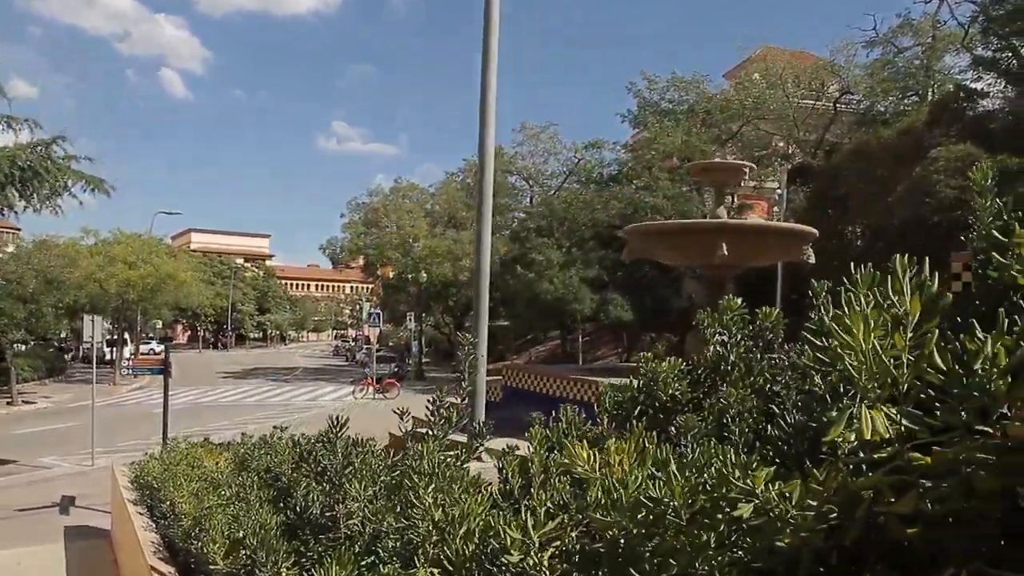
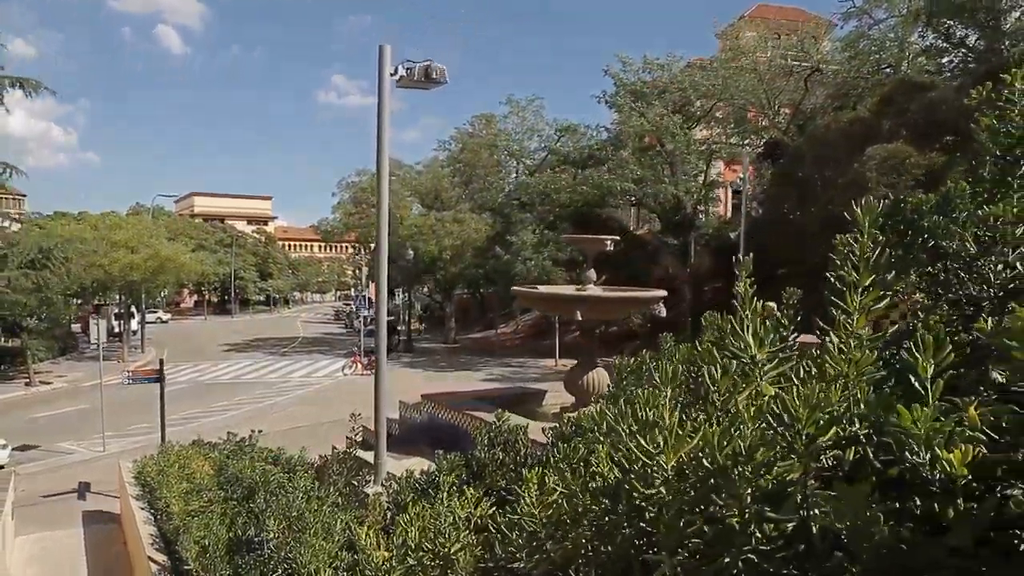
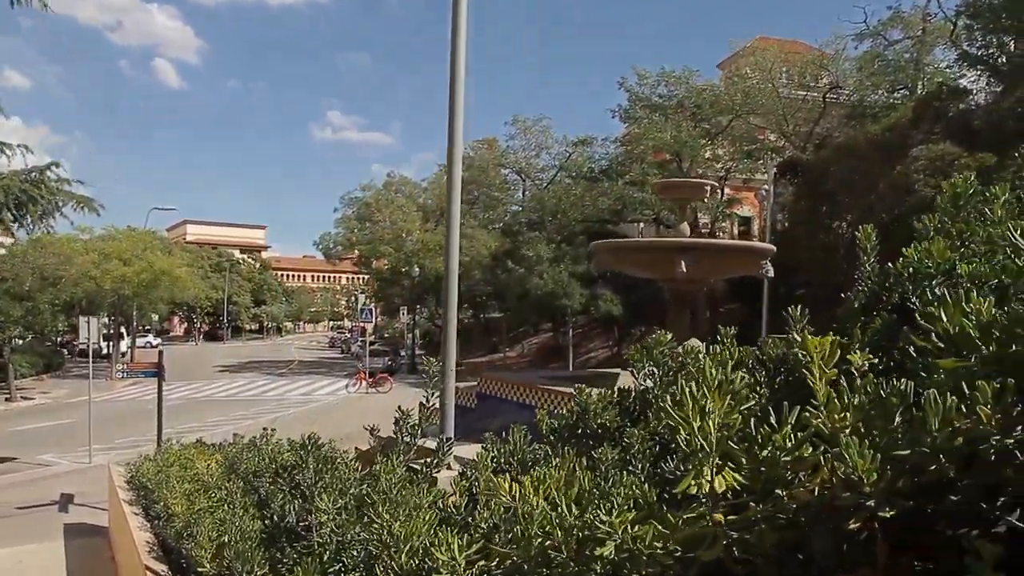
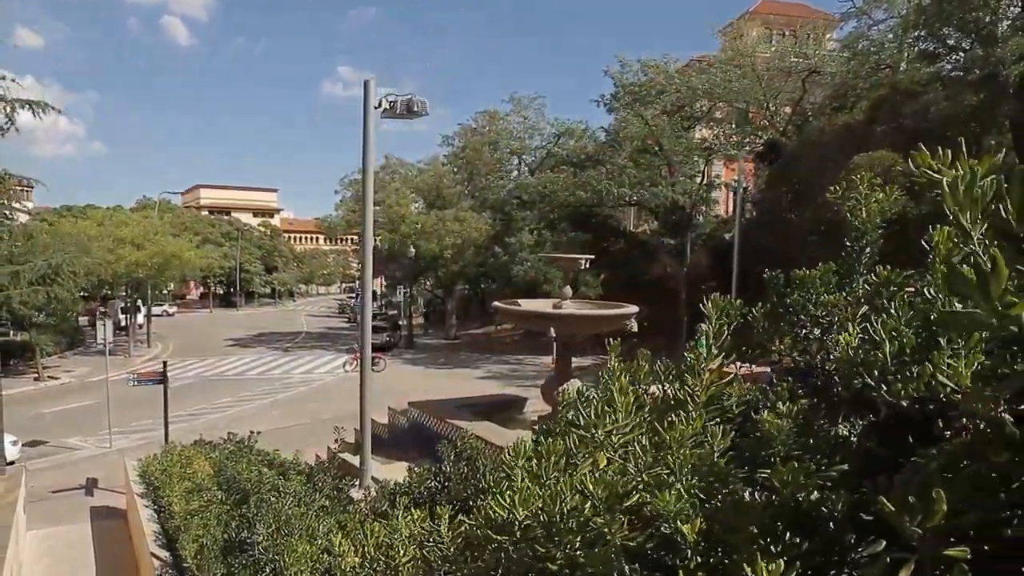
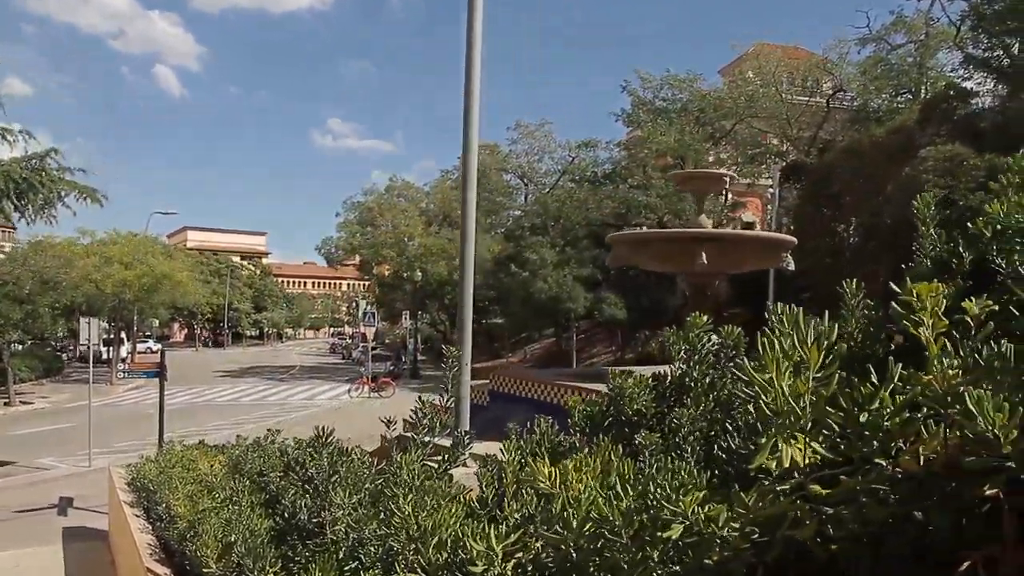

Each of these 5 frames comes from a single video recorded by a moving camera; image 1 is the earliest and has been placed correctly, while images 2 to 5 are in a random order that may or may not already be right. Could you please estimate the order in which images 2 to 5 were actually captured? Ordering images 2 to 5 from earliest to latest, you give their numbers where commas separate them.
5, 3, 2, 4
